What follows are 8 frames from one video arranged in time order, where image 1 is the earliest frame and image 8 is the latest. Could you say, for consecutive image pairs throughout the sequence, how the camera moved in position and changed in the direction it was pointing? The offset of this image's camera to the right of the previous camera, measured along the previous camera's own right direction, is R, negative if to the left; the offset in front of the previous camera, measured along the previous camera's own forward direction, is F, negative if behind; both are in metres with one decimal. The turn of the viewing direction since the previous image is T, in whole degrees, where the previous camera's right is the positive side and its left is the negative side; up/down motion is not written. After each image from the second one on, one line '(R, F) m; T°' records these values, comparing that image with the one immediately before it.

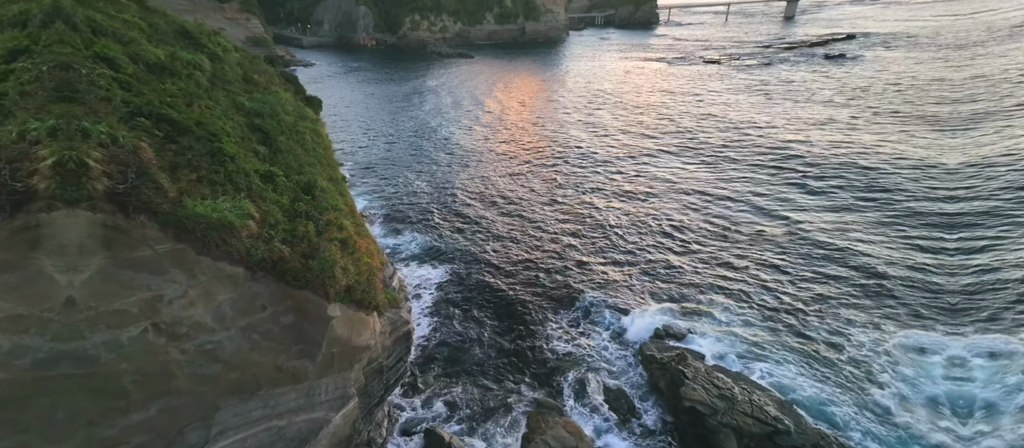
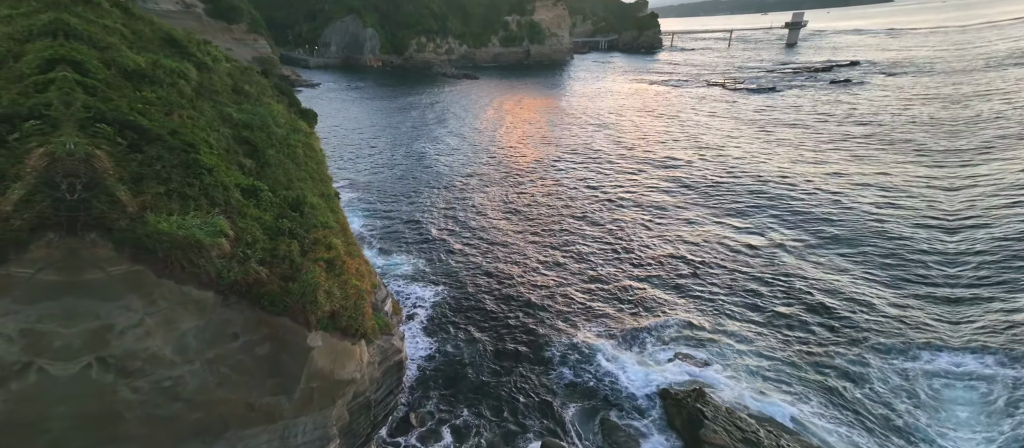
(0.0, +1.3) m; 0°
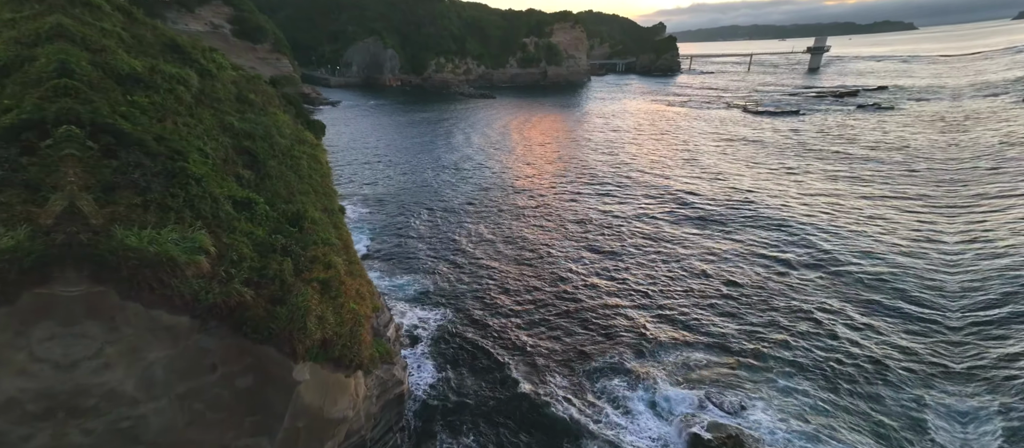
(0.0, +1.4) m; -2°
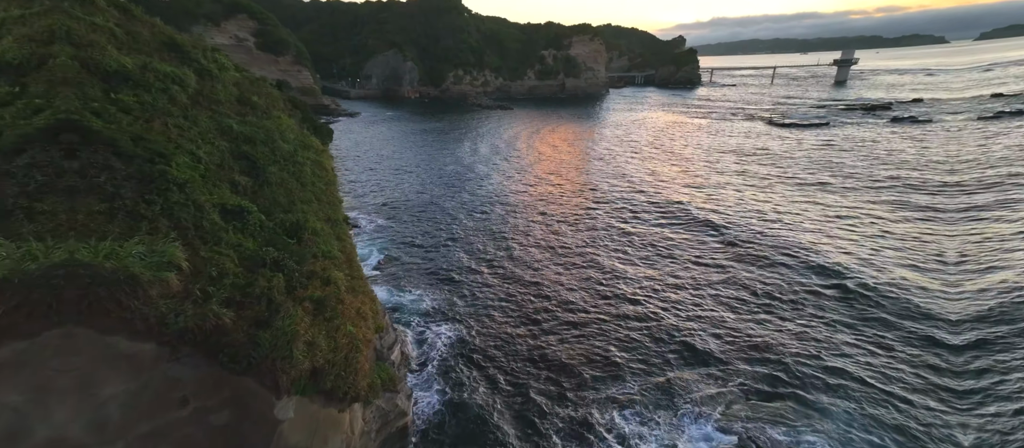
(-0.1, +1.5) m; -2°
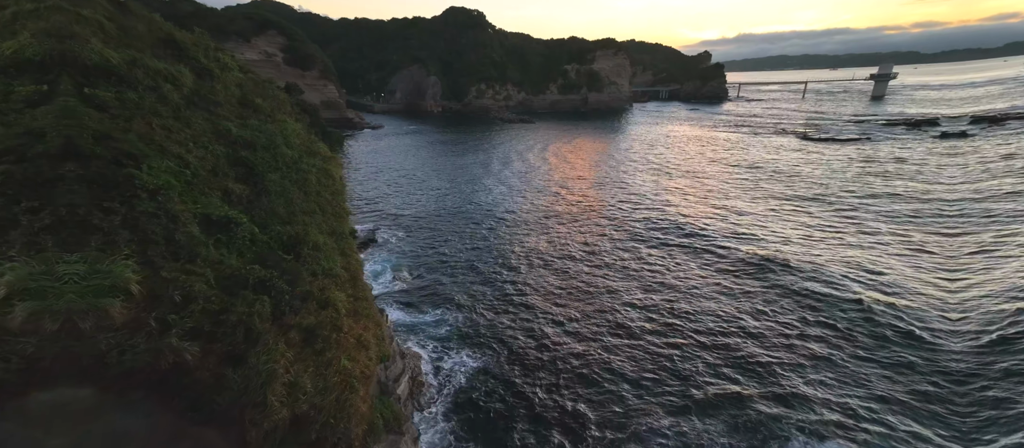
(-0.1, +1.8) m; -2°
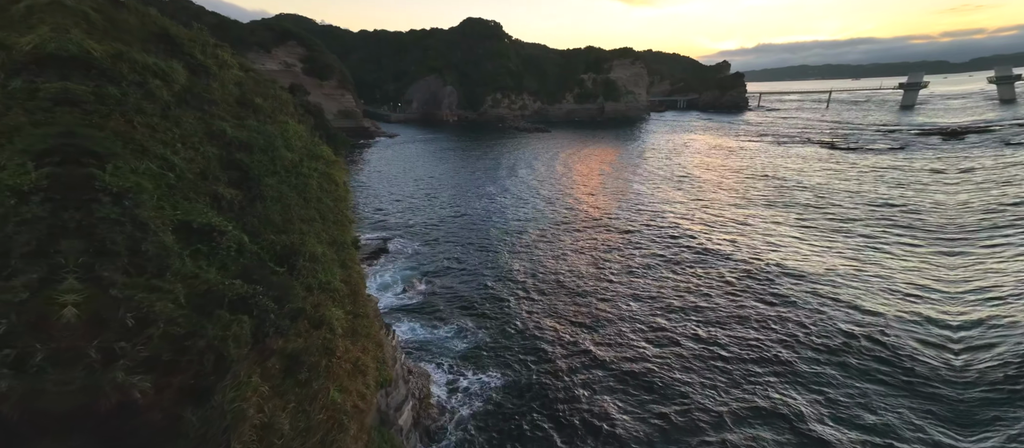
(-0.1, +1.4) m; -2°
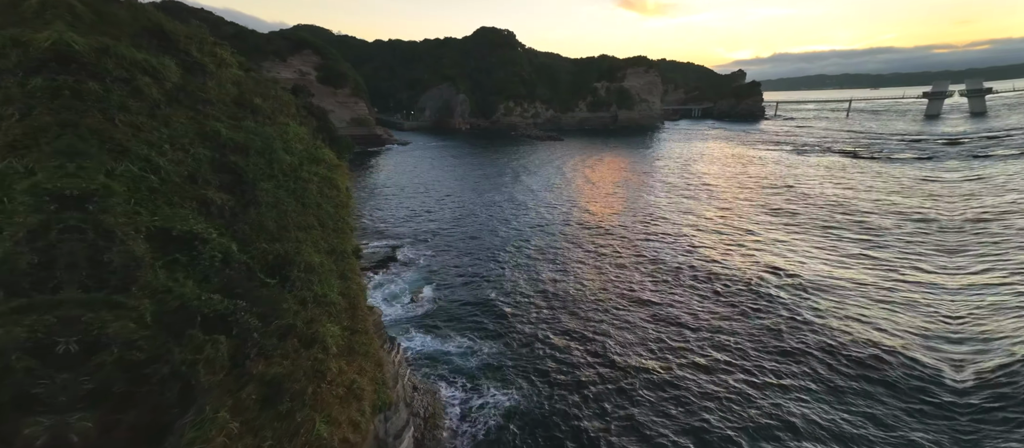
(0.0, +1.0) m; -1°
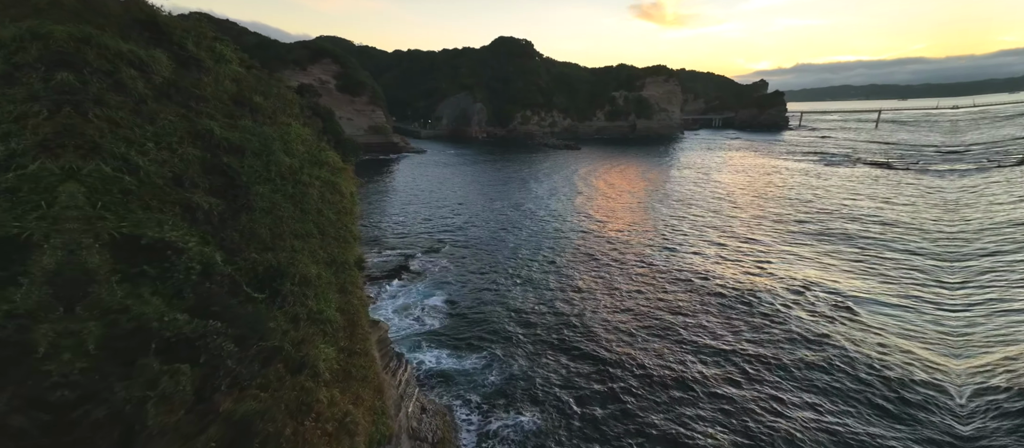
(0.0, +1.3) m; -2°
